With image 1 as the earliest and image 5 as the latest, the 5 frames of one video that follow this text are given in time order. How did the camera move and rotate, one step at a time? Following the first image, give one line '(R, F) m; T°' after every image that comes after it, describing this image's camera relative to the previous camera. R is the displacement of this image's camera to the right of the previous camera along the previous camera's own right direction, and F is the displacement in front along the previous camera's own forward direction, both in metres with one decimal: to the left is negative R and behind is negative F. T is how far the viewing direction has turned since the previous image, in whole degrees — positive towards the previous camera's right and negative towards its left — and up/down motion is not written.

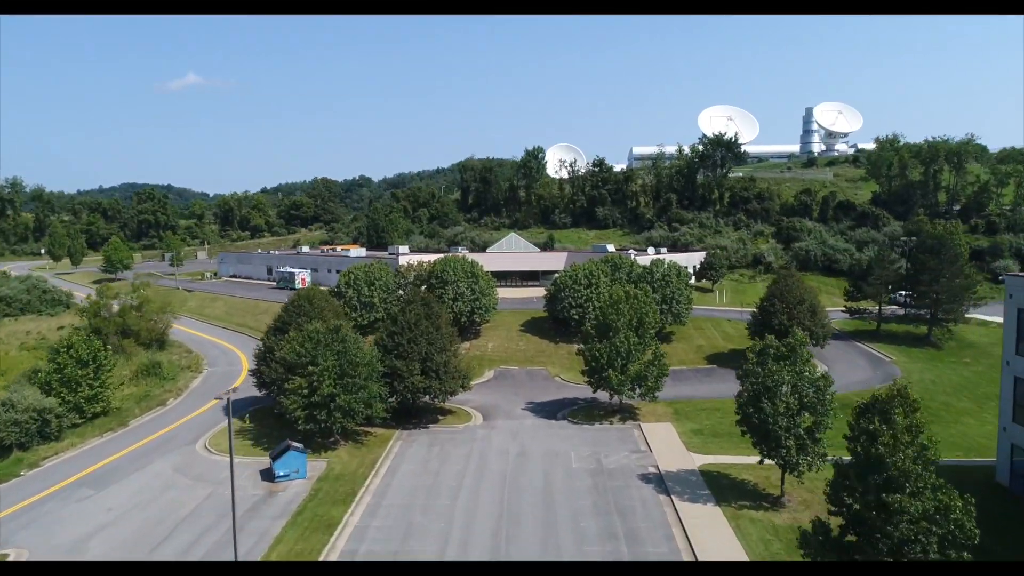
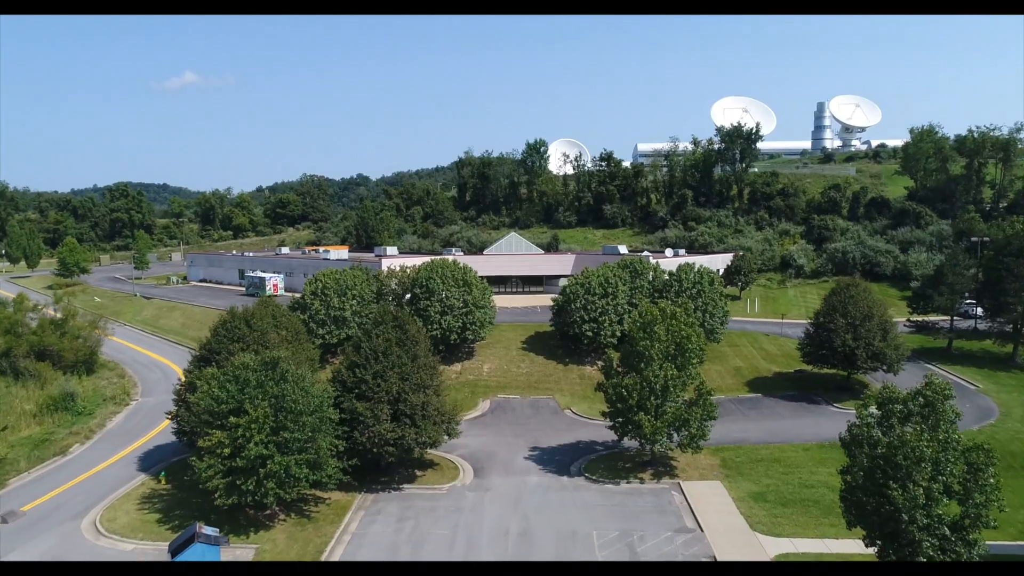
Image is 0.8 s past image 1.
(0.0, +2.2) m; 0°
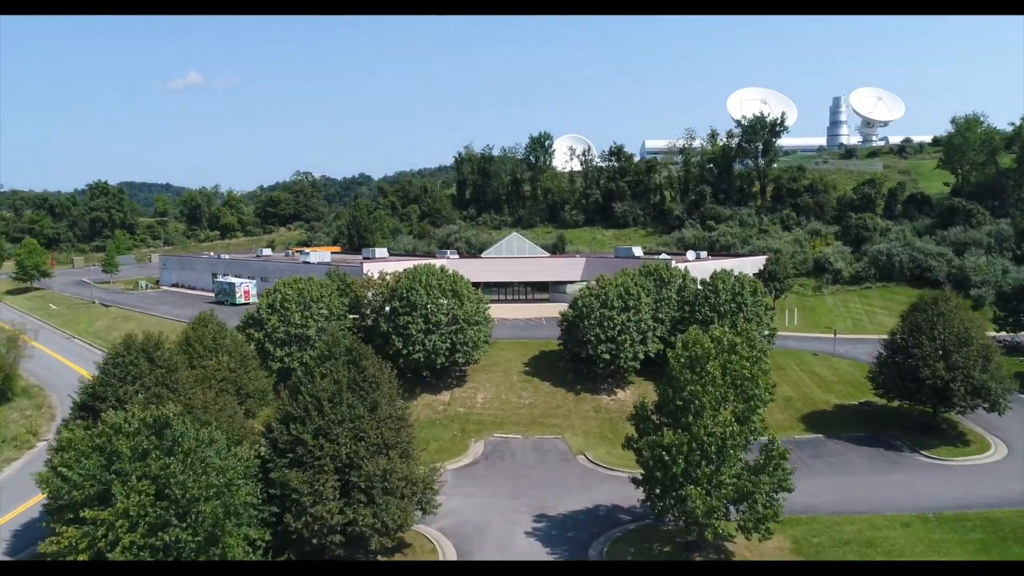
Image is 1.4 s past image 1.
(0.0, +1.9) m; 0°
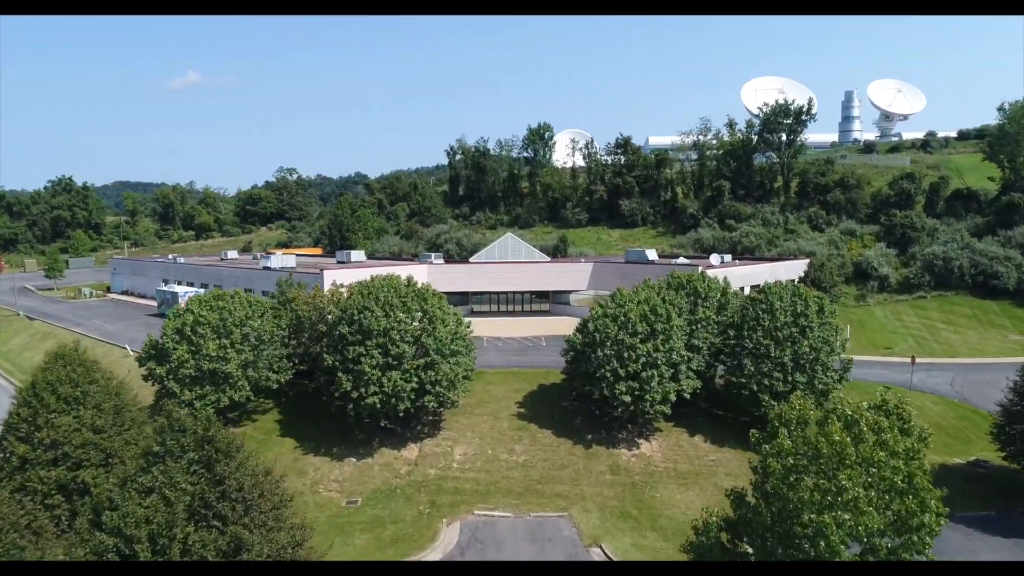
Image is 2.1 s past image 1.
(+0.1, +2.3) m; 0°
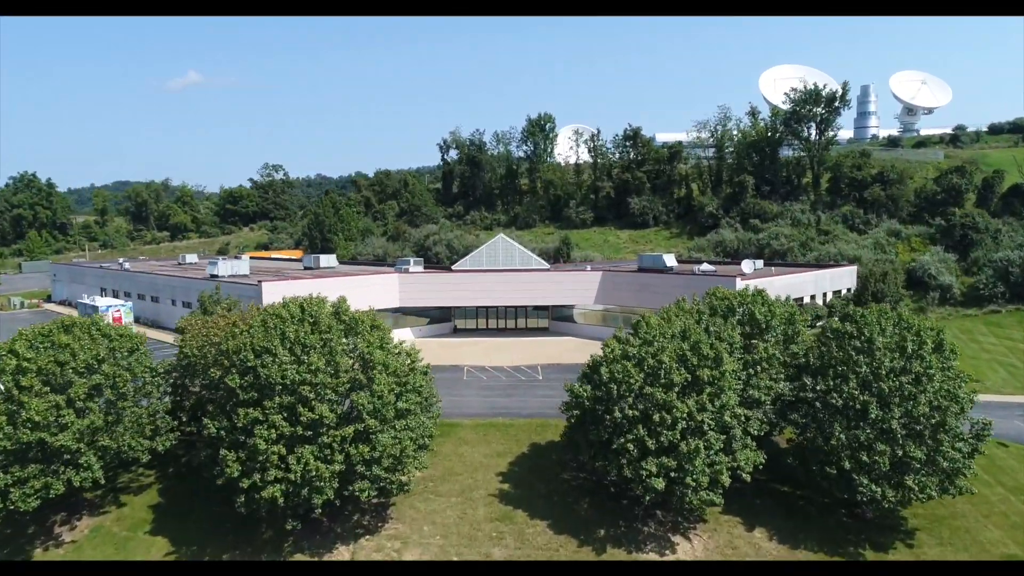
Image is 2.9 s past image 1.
(+0.1, +2.2) m; 0°
